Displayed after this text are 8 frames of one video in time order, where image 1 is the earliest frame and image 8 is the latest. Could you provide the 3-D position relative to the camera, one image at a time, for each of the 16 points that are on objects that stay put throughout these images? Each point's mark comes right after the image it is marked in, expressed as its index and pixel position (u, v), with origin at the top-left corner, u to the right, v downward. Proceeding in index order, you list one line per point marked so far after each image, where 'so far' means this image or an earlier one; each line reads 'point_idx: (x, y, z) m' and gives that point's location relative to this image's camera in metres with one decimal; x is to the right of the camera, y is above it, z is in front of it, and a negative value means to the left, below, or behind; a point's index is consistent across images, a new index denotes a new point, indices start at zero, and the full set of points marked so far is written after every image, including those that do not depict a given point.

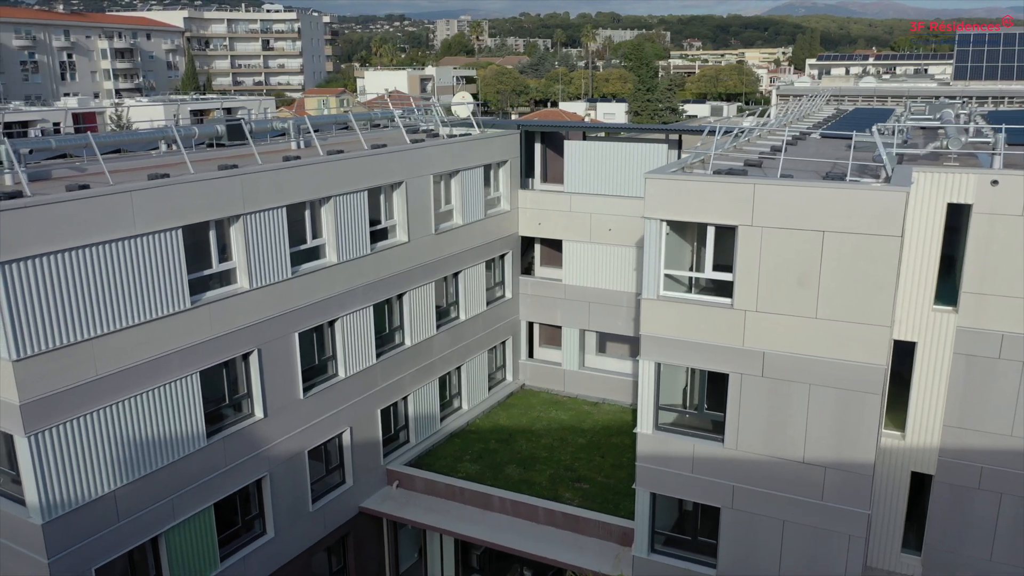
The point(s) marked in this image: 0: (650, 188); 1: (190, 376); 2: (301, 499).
0: (+2.5, +1.8, +14.2) m
1: (-6.1, -1.7, +14.7) m
2: (-4.9, -4.8, +17.9) m
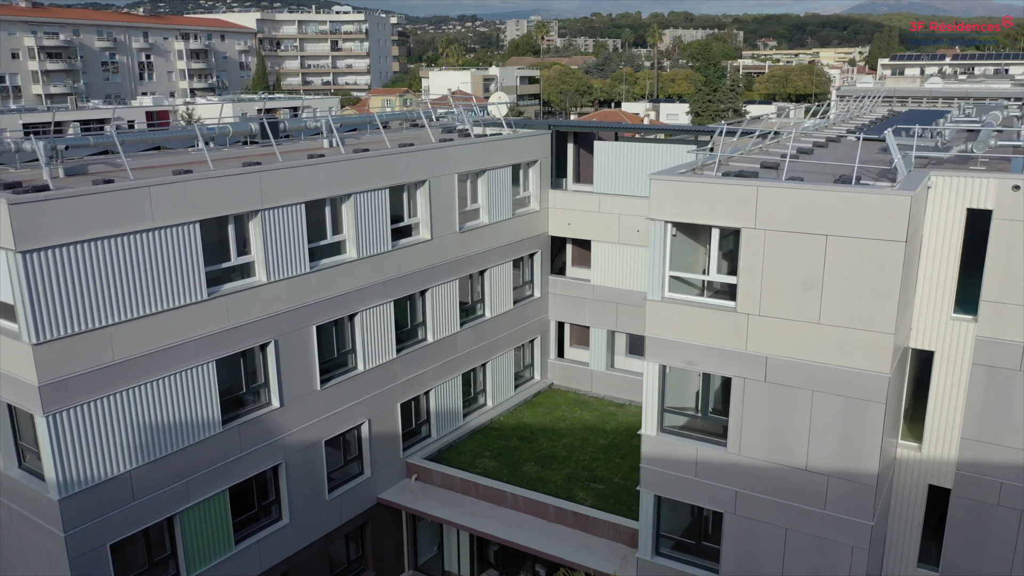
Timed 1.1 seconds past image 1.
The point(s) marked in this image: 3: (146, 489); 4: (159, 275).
0: (+2.6, +1.8, +14.2) m
1: (-6.0, -1.5, +15.3) m
2: (-4.6, -4.7, +18.4) m
3: (-6.9, -3.8, +14.6) m
4: (-6.5, +0.2, +14.3) m
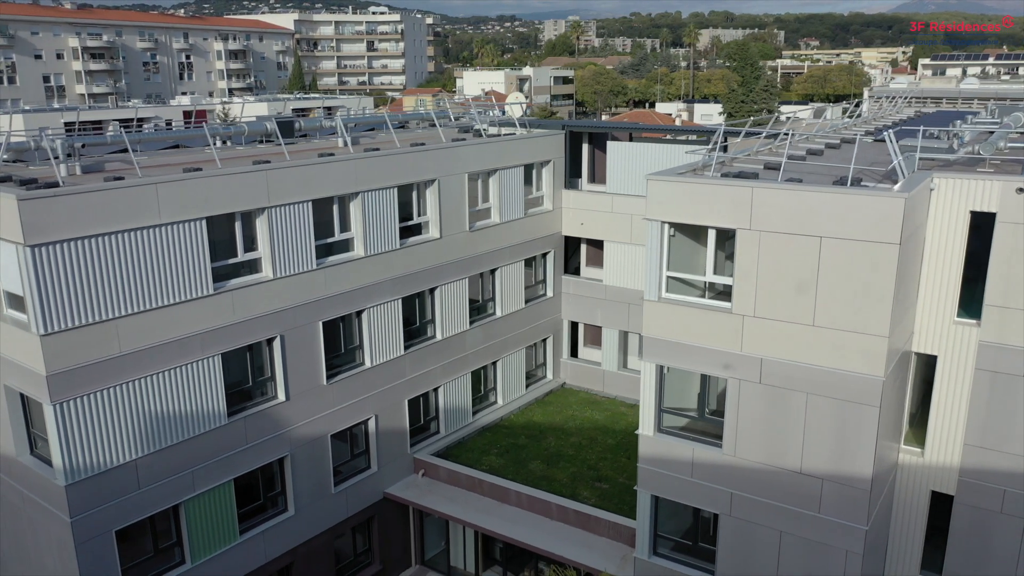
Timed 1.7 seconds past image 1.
0: (+2.6, +1.8, +14.2) m
1: (-6.0, -1.4, +15.7) m
2: (-4.6, -4.6, +18.7) m
3: (-7.0, -3.6, +15.0) m
4: (-6.6, +0.3, +14.7) m
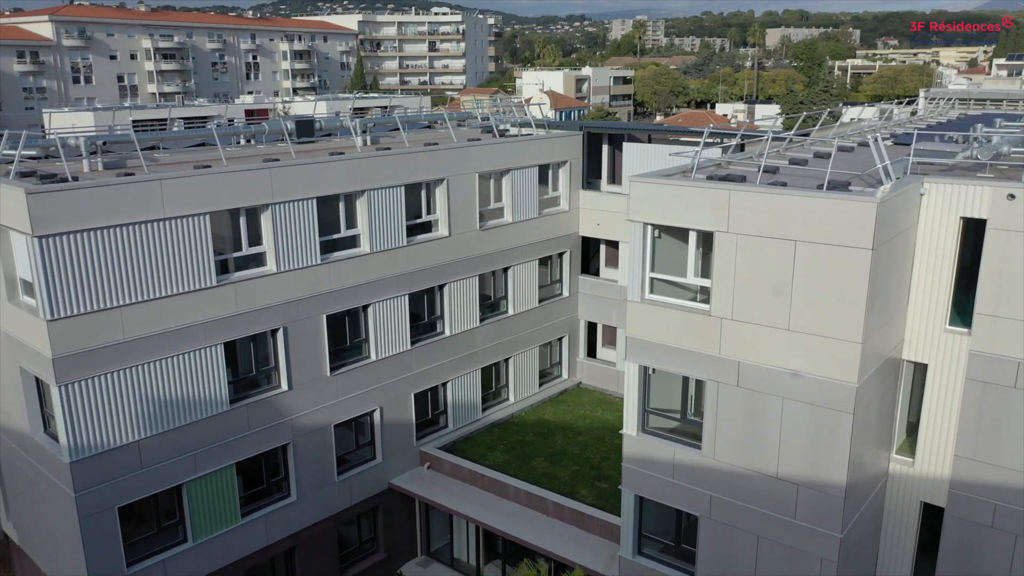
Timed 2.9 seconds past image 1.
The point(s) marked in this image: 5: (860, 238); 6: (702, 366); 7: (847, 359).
0: (+2.2, +1.7, +14.3) m
1: (-6.3, -1.2, +16.5) m
2: (-4.6, -4.5, +19.4) m
3: (-7.3, -3.4, +15.8) m
4: (-6.8, +0.5, +15.5) m
5: (+5.4, +0.8, +12.1) m
6: (+3.5, -1.4, +14.2) m
7: (+5.4, -1.1, +12.6) m
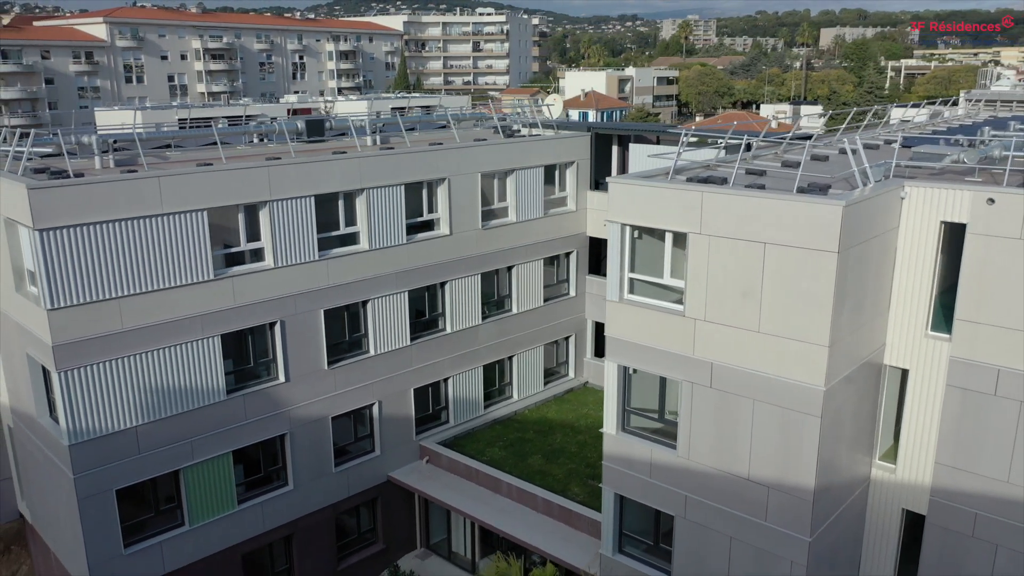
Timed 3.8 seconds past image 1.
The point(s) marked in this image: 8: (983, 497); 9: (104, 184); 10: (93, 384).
0: (+1.9, +1.7, +14.4) m
1: (-6.6, -1.1, +17.1) m
2: (-4.8, -4.4, +19.9) m
3: (-7.6, -3.3, +16.5) m
4: (-7.2, +0.7, +16.2) m
5: (+4.9, +0.7, +12.1) m
6: (+3.0, -1.4, +14.3) m
7: (+4.9, -1.2, +12.5) m
8: (+8.3, -3.7, +13.8) m
9: (-7.9, +2.0, +15.0) m
10: (-8.3, -1.9, +15.5) m
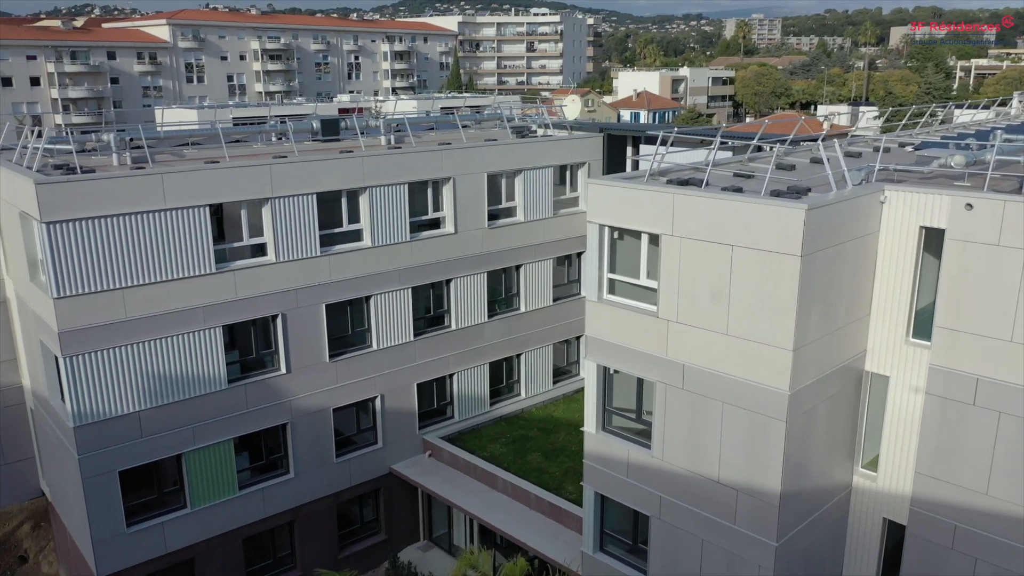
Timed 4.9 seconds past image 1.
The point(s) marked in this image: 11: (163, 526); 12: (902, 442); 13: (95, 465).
0: (+1.5, +1.7, +14.6) m
1: (-6.8, -0.9, +17.8) m
2: (-4.9, -4.2, +20.5) m
3: (-8.0, -3.1, +17.3) m
4: (-7.4, +0.8, +16.9) m
5: (+4.3, +0.7, +12.0) m
6: (+2.6, -1.5, +14.4) m
7: (+4.3, -1.2, +12.5) m
8: (+7.8, -3.8, +13.5) m
9: (-8.2, +2.2, +15.8) m
10: (-8.7, -1.7, +16.3) m
11: (-8.0, -5.5, +18.0) m
12: (+7.1, -2.8, +14.2) m
13: (-8.9, -3.8, +16.7) m
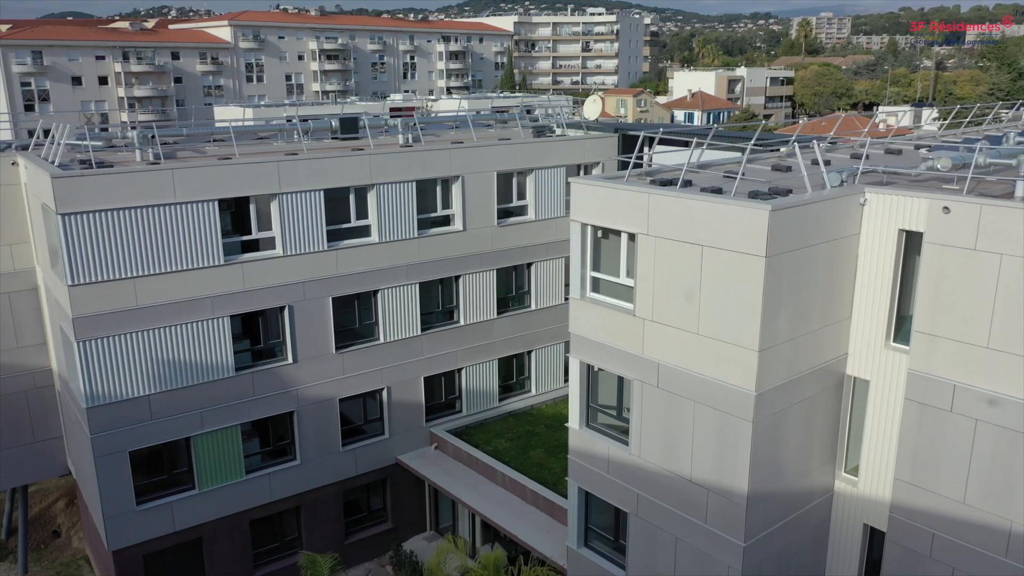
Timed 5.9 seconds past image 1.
0: (+1.2, +1.8, +14.8) m
1: (-6.9, -0.7, +18.6) m
2: (-4.9, -4.1, +21.1) m
3: (-8.1, -2.9, +18.2) m
4: (-7.6, +1.1, +17.8) m
5: (+3.8, +0.7, +12.0) m
6: (+2.2, -1.4, +14.5) m
7: (+3.8, -1.3, +12.5) m
8: (+7.2, -3.9, +13.3) m
9: (-8.4, +2.4, +16.7) m
10: (-8.9, -1.4, +17.3) m
11: (-8.2, -5.3, +18.8) m
12: (+6.6, -2.9, +14.0) m
13: (-9.1, -3.5, +17.6) m
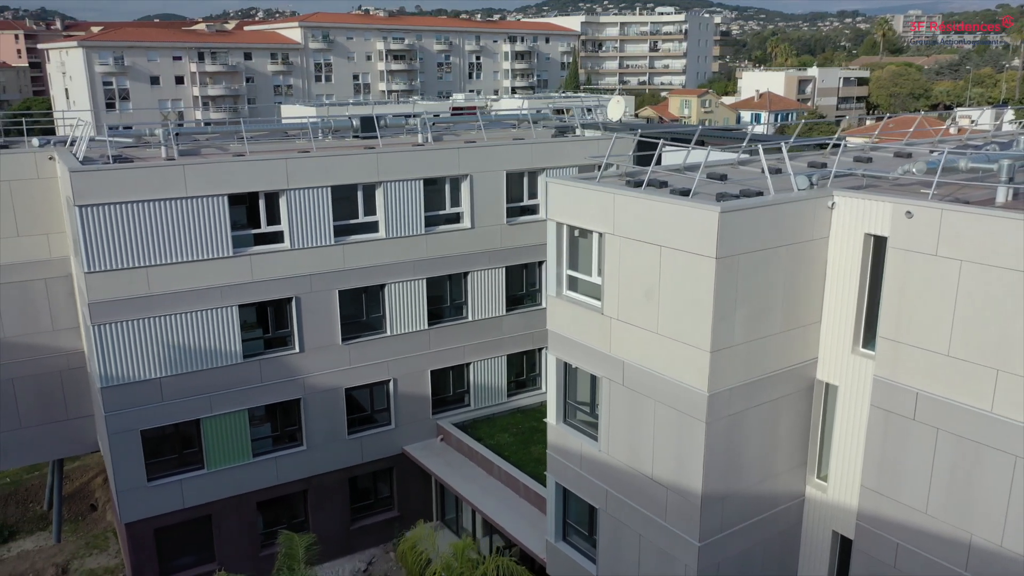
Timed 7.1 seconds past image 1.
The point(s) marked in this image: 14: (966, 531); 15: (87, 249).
0: (+0.7, +1.8, +15.1) m
1: (-7.1, -0.5, +19.6) m
2: (-5.0, -3.9, +22.0) m
3: (-8.4, -2.6, +19.3) m
4: (-7.7, +1.3, +18.8) m
5: (+3.1, +0.7, +12.1) m
6: (+1.6, -1.4, +14.7) m
7: (+3.1, -1.3, +12.6) m
8: (+6.5, -4.0, +13.1) m
9: (-8.6, +2.7, +17.8) m
10: (-9.2, -1.2, +18.4) m
11: (-8.4, -5.0, +19.9) m
12: (+6.0, -3.0, +13.9) m
13: (-9.4, -3.3, +18.8) m
14: (+7.1, -3.8, +12.2) m
15: (-9.6, +0.9, +17.6) m
